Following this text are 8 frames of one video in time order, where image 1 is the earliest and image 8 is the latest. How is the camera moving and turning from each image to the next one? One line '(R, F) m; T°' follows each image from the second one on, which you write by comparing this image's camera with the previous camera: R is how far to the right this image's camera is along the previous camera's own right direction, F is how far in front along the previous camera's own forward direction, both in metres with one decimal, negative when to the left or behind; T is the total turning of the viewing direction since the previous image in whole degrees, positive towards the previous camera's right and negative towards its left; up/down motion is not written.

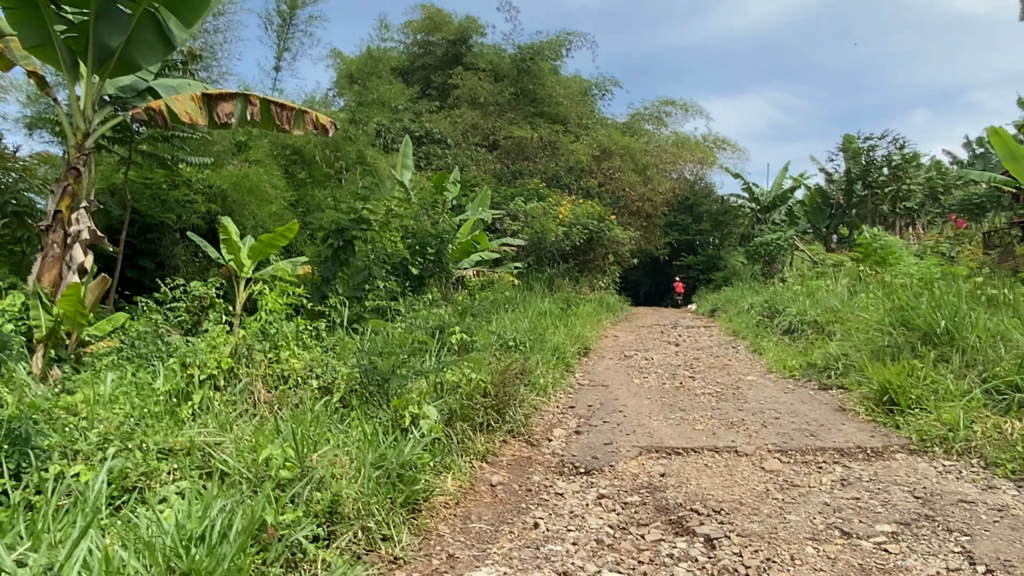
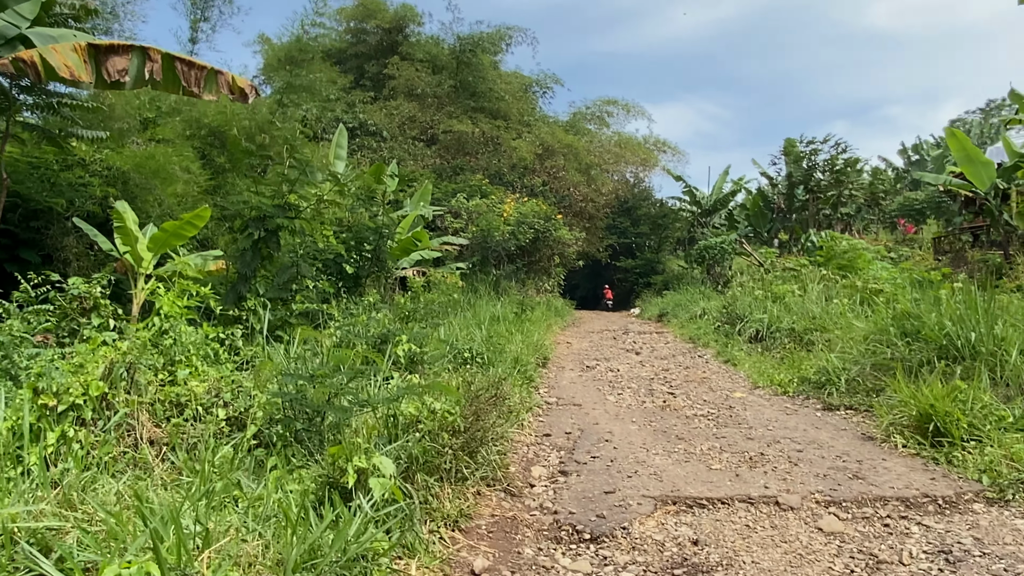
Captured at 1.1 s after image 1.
(-0.1, +0.7) m; +5°
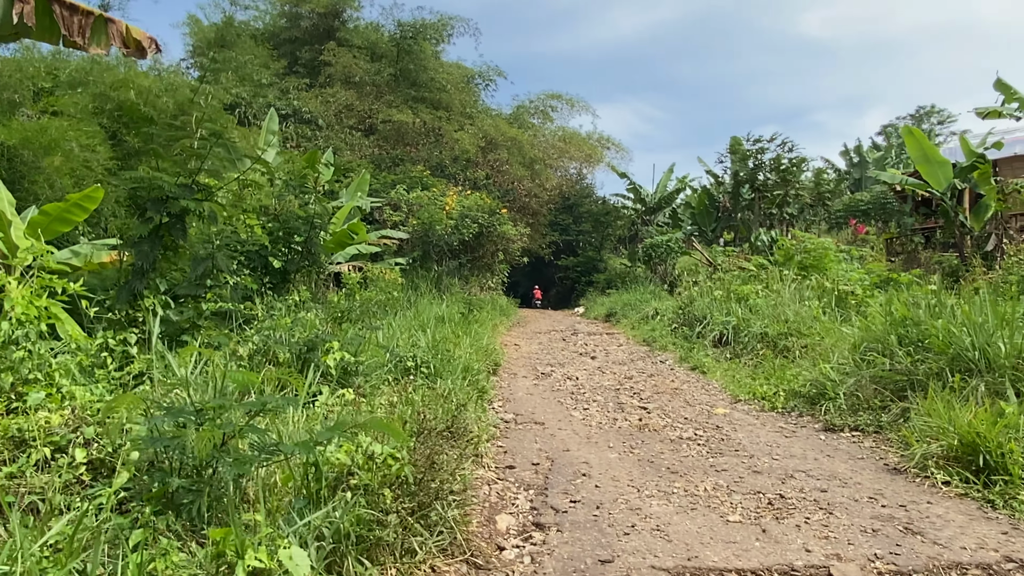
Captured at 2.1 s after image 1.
(-0.1, +0.6) m; +5°
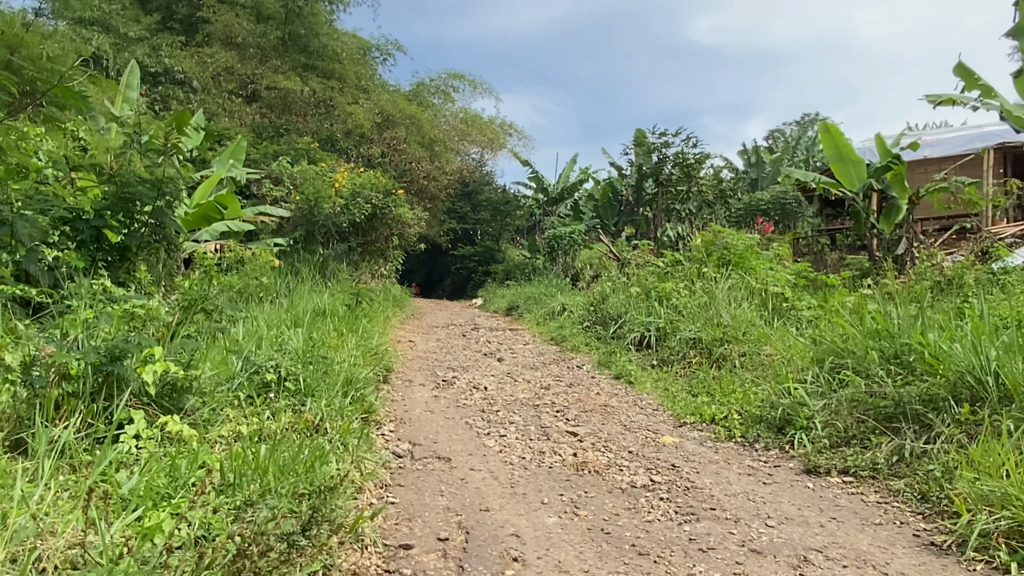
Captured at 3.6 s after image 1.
(0.0, +0.9) m; +8°
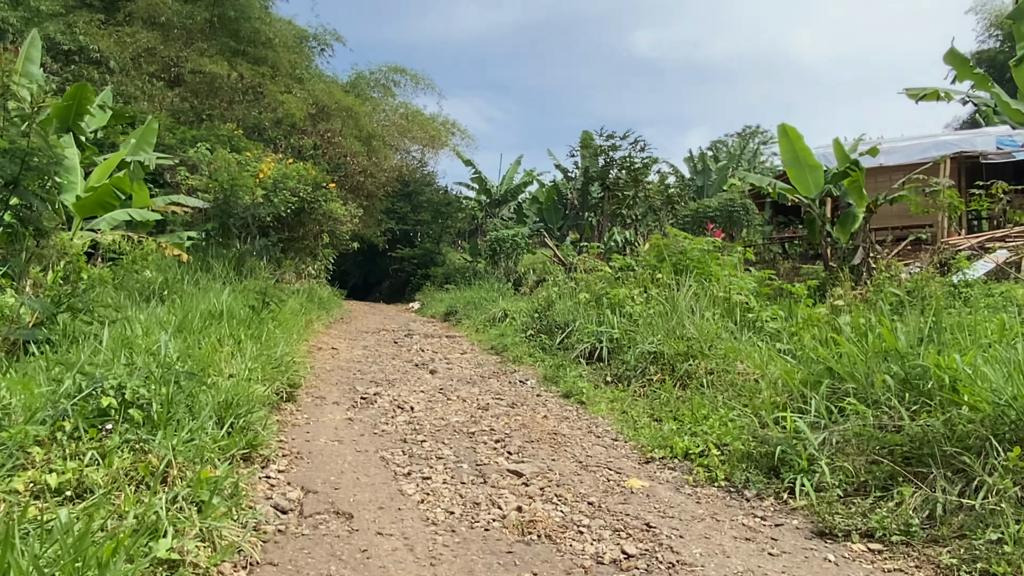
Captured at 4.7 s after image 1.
(0.0, +0.7) m; +4°
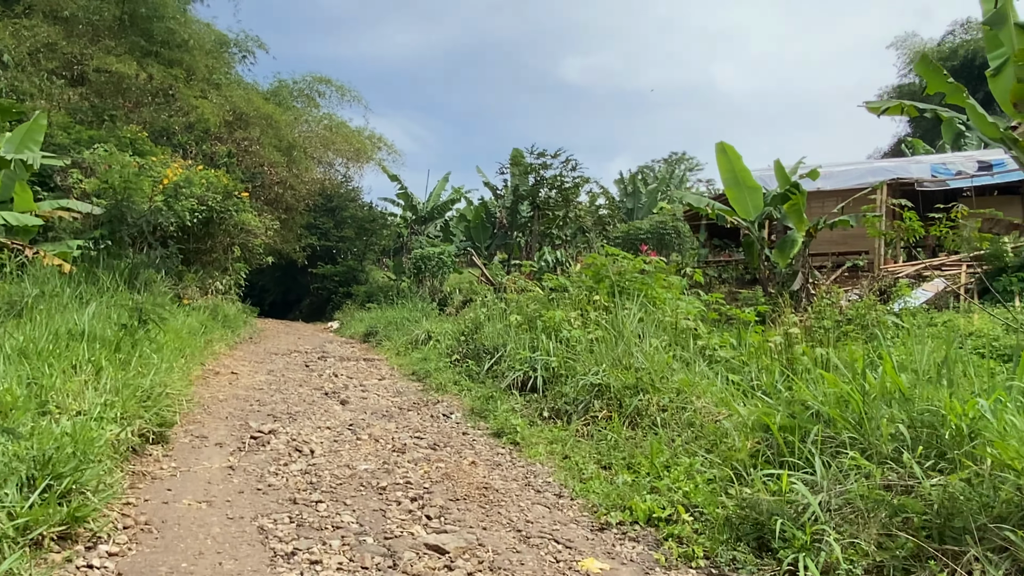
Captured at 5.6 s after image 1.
(0.0, +0.6) m; +5°
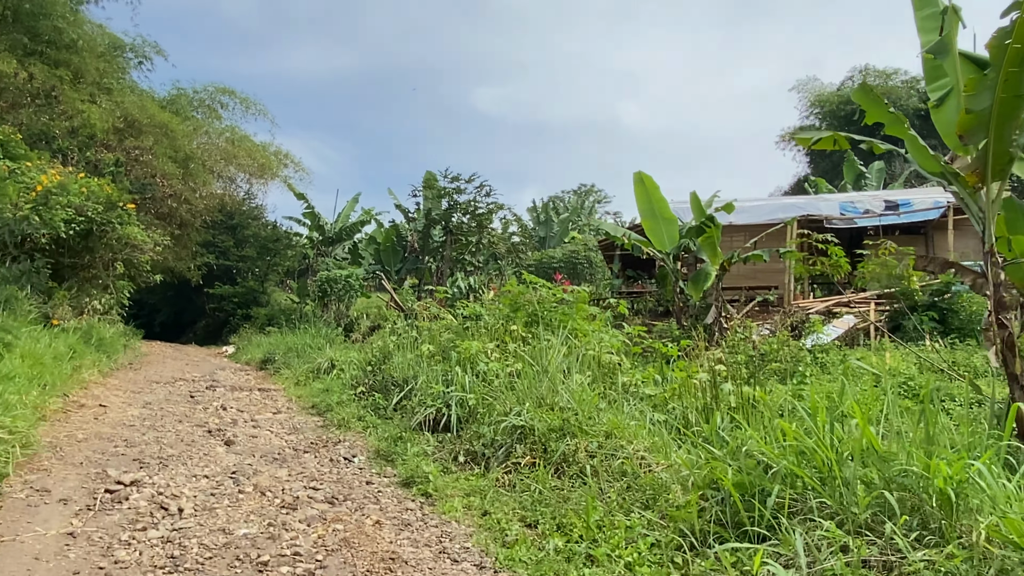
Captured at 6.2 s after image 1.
(0.0, +0.4) m; +7°
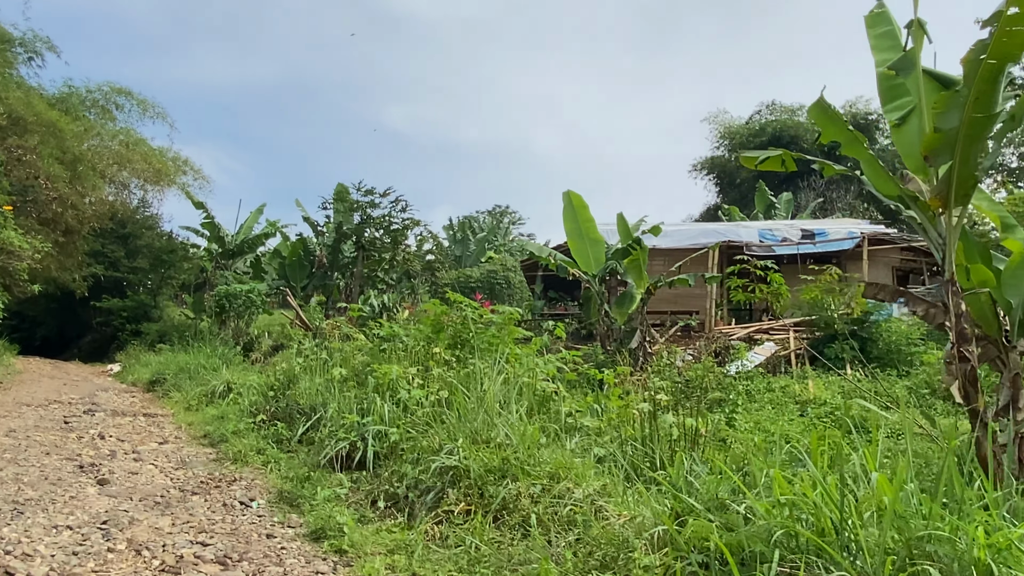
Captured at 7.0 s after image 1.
(-0.1, +0.4) m; +7°
